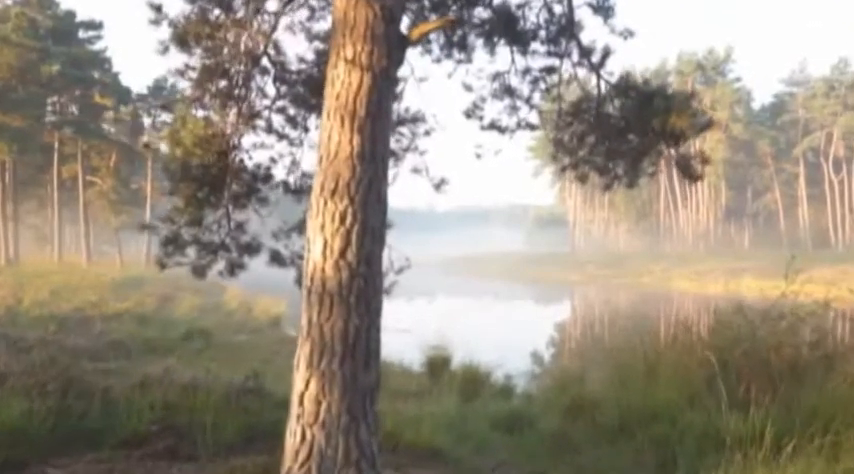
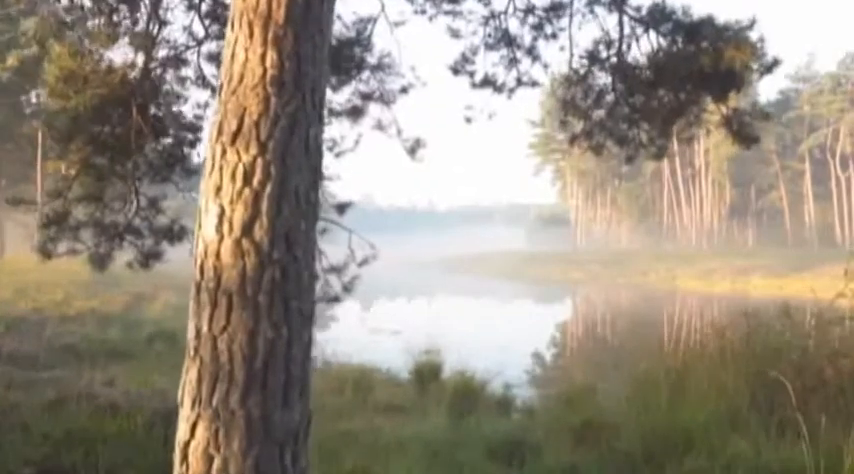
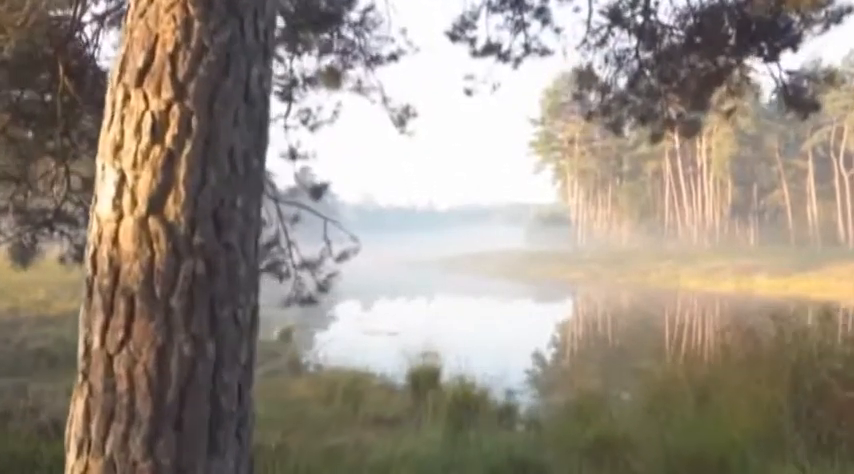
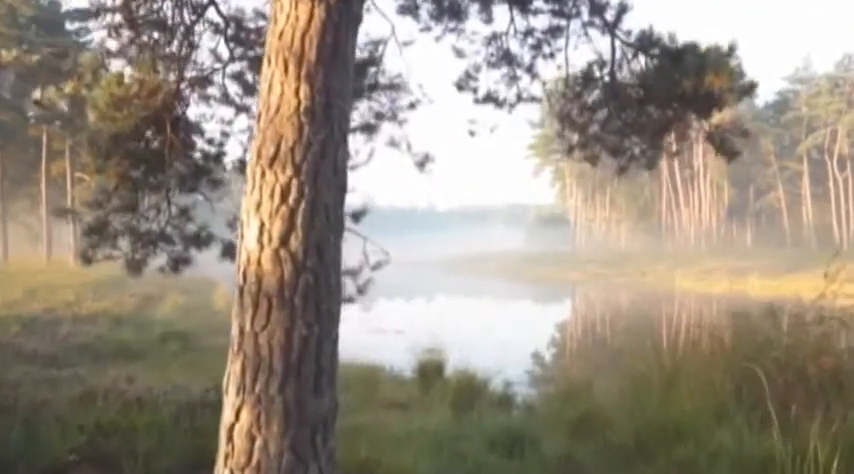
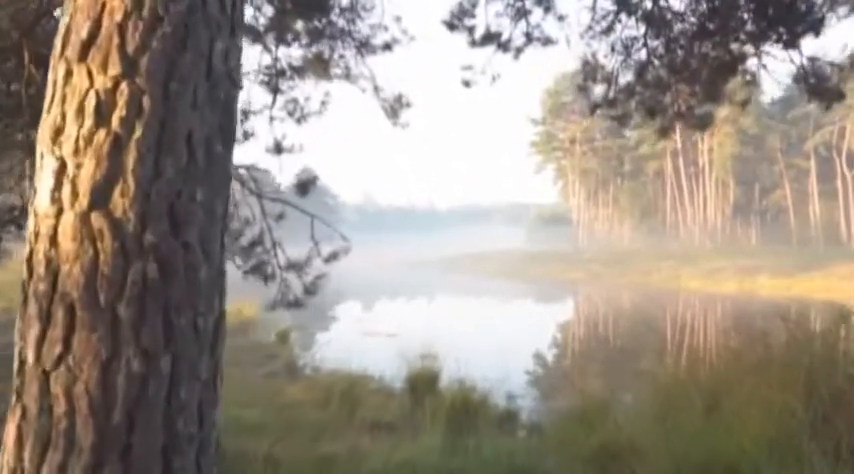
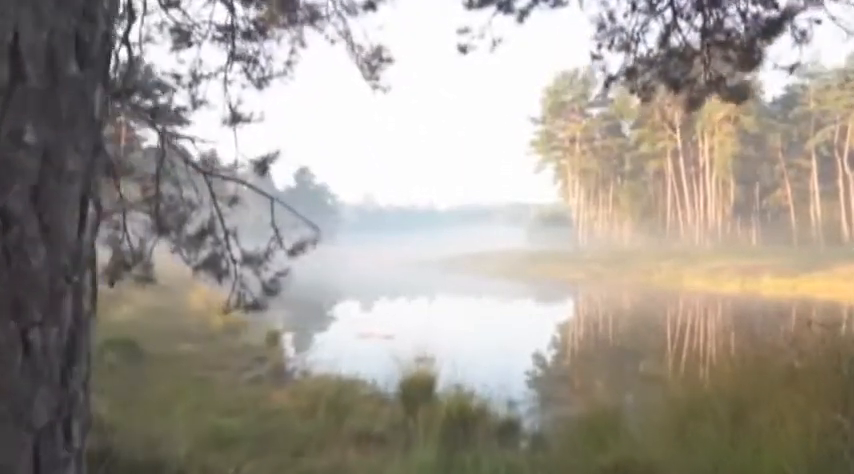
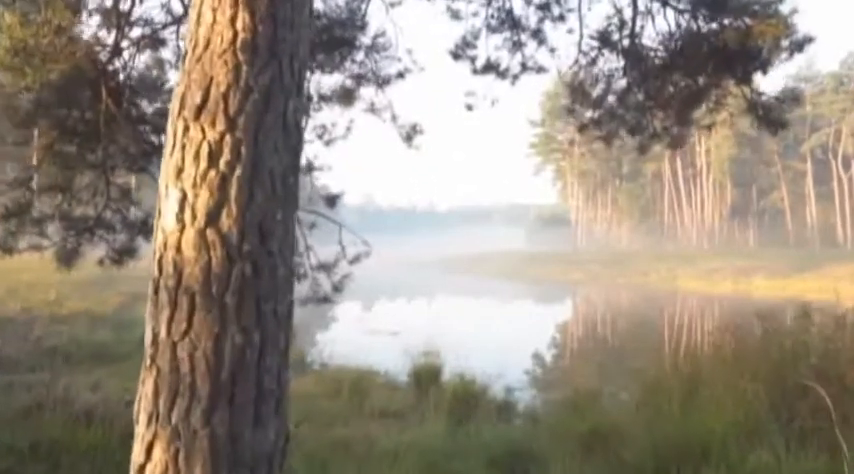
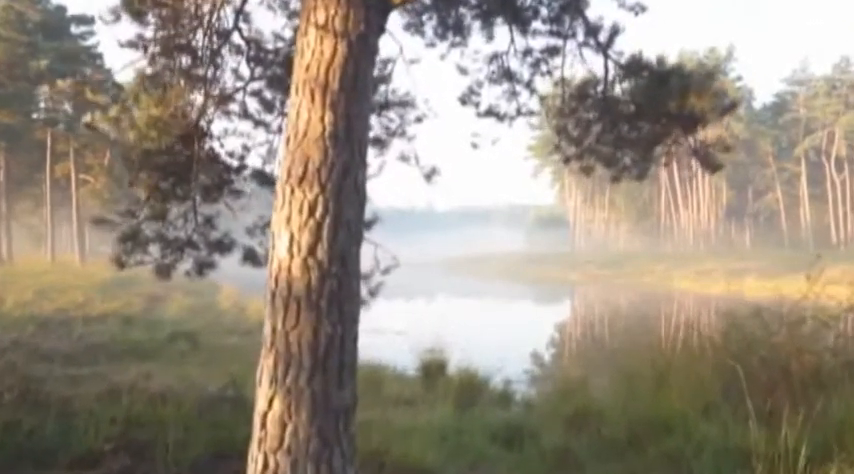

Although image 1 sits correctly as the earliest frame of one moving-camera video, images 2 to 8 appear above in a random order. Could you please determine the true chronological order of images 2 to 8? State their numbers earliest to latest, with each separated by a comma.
8, 4, 2, 7, 3, 5, 6
